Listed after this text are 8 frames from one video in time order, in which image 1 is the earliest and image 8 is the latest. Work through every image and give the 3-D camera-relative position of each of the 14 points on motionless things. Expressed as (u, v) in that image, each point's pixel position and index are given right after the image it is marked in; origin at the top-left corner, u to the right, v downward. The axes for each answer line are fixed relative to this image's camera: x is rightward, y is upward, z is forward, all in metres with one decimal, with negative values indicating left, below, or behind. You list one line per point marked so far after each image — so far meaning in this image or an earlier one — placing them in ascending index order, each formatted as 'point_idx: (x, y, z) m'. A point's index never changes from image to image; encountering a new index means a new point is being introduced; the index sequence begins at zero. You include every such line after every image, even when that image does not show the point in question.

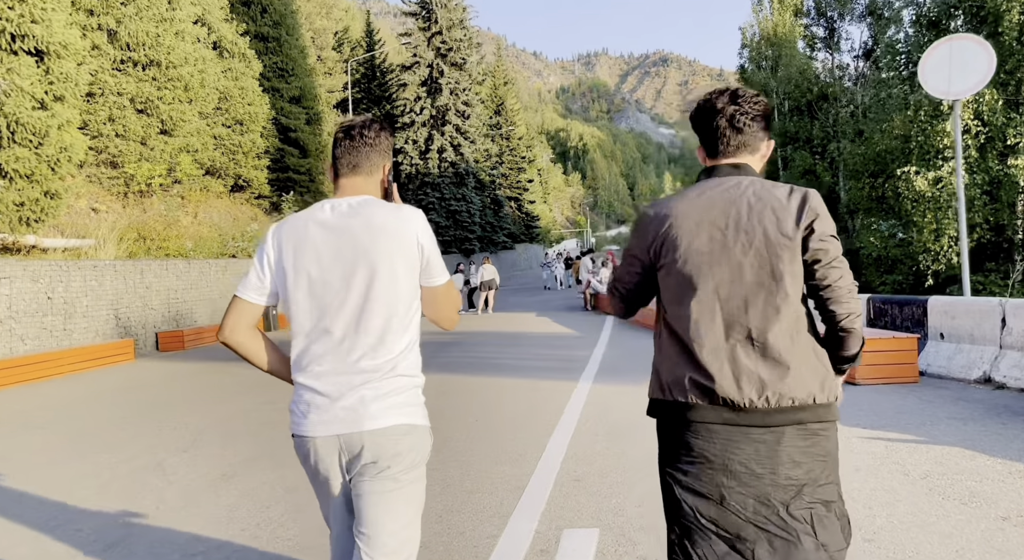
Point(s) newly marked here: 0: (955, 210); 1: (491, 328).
0: (+11.0, +1.7, +16.7) m
1: (-0.7, -1.3, +19.2) m
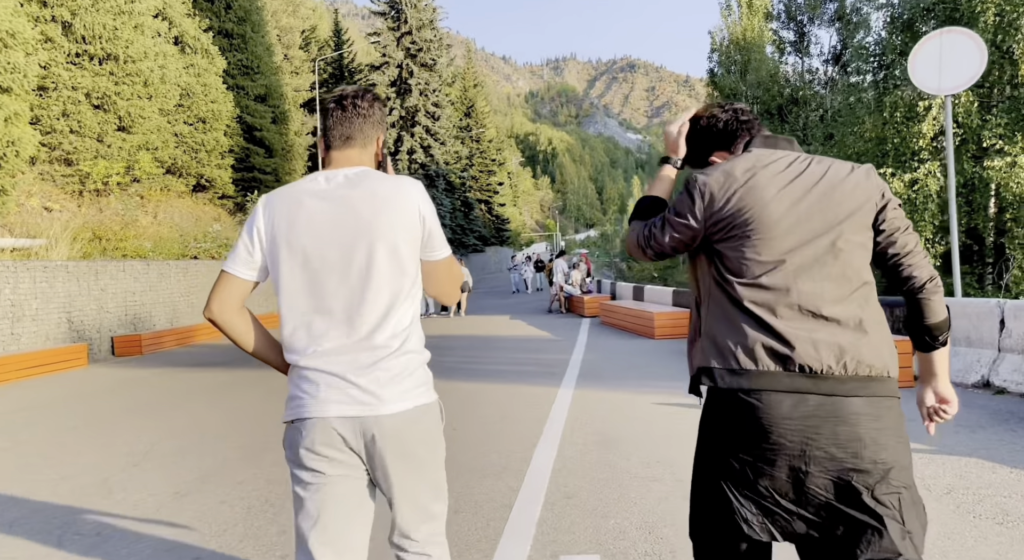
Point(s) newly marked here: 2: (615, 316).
0: (+10.3, +1.7, +16.8) m
1: (-1.4, -1.4, +18.7) m
2: (+2.4, -0.8, +17.6) m
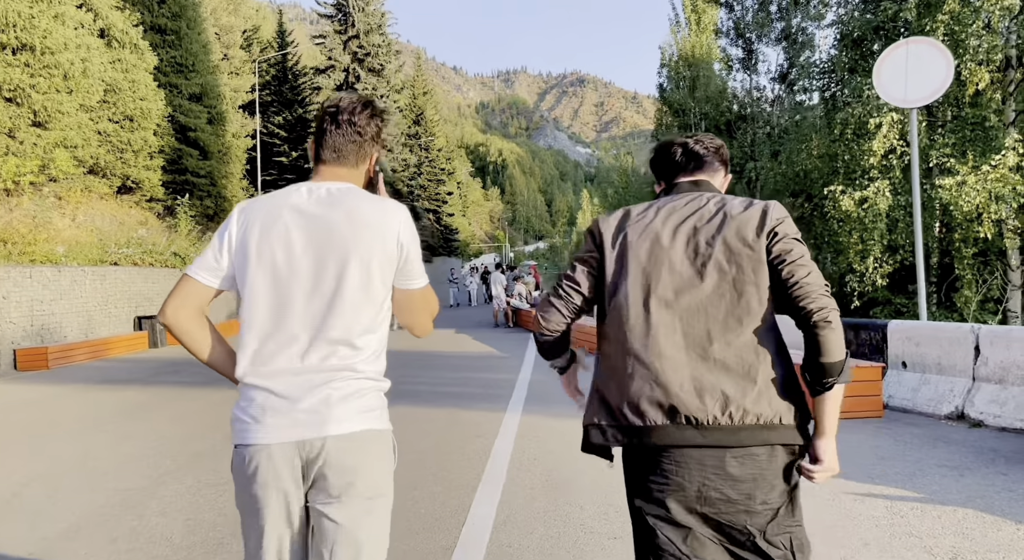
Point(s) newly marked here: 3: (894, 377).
0: (+9.0, +1.2, +16.7) m
1: (-2.8, -1.7, +17.7) m
2: (+1.0, -1.2, +16.9) m
3: (+4.2, -1.1, +7.6) m
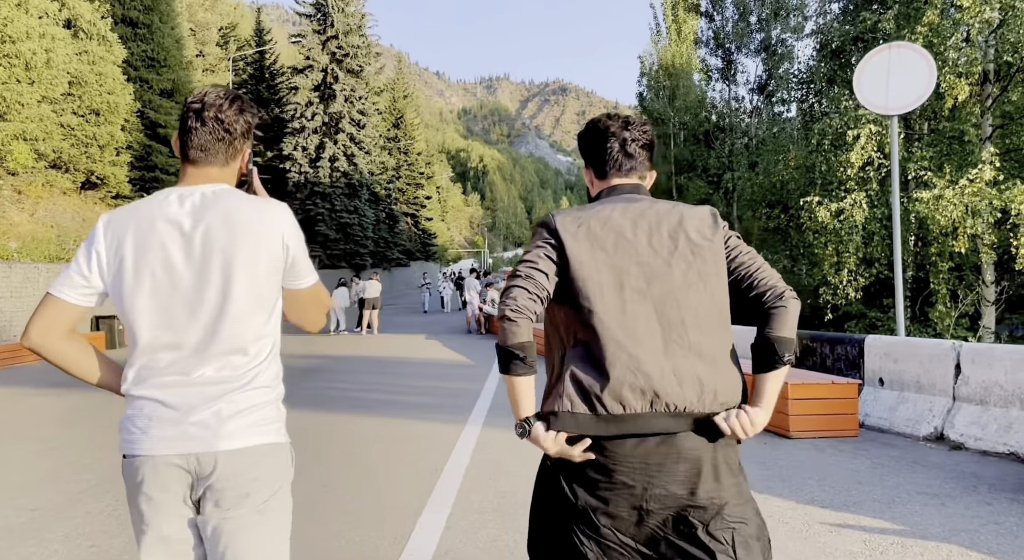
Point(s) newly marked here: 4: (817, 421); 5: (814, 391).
0: (+8.4, +0.9, +16.6) m
1: (-3.6, -1.8, +17.2) m
2: (+0.3, -1.3, +16.5) m
3: (+3.8, -1.2, +7.3) m
4: (+3.1, -1.4, +7.0) m
5: (+3.1, -1.1, +7.0) m
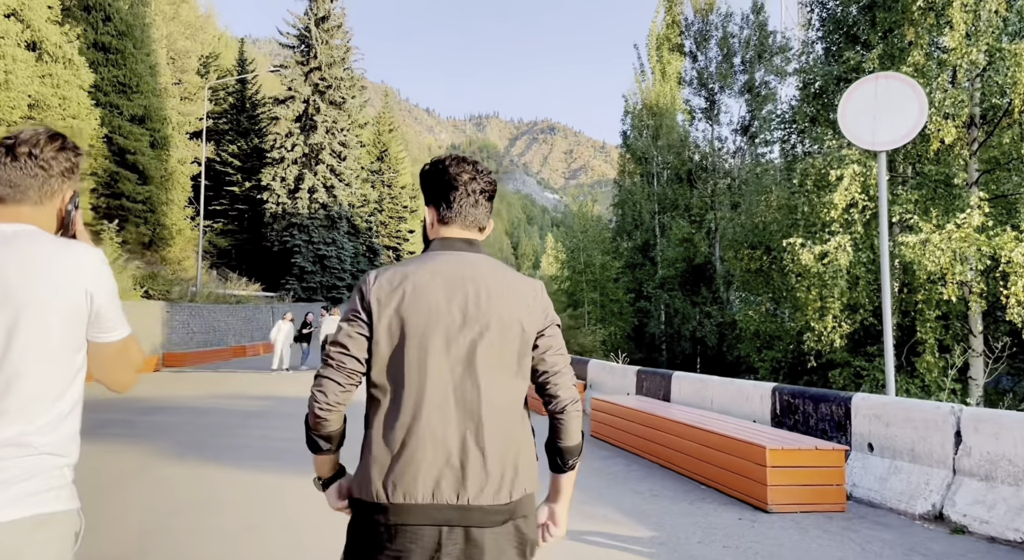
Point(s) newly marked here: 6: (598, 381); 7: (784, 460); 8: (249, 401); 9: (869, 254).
0: (+7.6, -0.1, +15.9) m
1: (-4.3, -2.7, +16.2) m
2: (-0.5, -2.3, +15.6) m
3: (+3.3, -1.7, +6.4) m
4: (+2.6, -1.9, +6.1) m
5: (+2.5, -1.6, +6.2) m
6: (+1.6, -1.9, +13.0) m
7: (+2.4, -1.6, +6.2) m
8: (-5.6, -2.6, +14.6) m
9: (+8.5, +0.6, +16.3) m
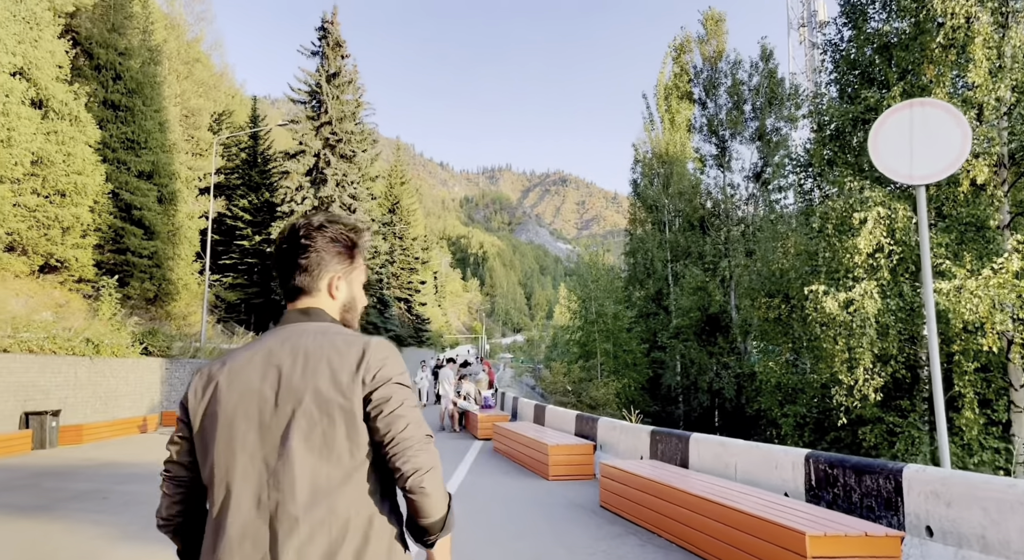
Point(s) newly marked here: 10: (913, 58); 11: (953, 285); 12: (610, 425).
0: (+7.8, -1.2, +14.9) m
1: (-4.2, -3.9, +15.2) m
2: (-0.3, -3.4, +14.6) m
3: (+3.2, -2.2, +5.4) m
4: (+2.5, -2.3, +5.1) m
5: (+2.5, -2.0, +5.2) m
6: (+1.7, -2.8, +12.0) m
7: (+2.4, -2.0, +5.2) m
8: (-5.5, -3.7, +13.6) m
9: (+8.7, -0.5, +15.4) m
10: (+9.4, +5.3, +16.1) m
11: (+8.1, -0.1, +12.6) m
12: (+1.7, -2.6, +12.0) m
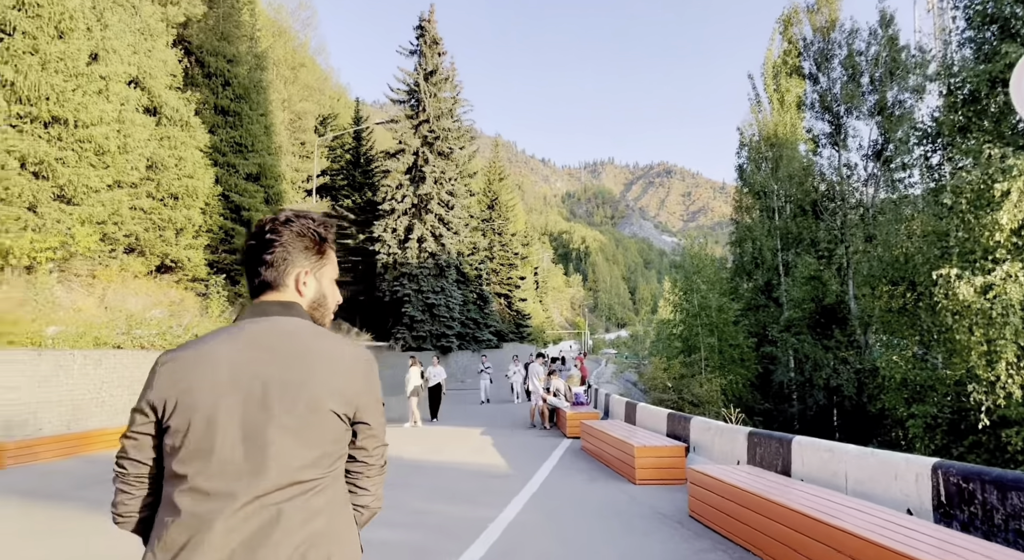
0: (+9.5, -0.9, +13.0) m
1: (-2.2, -3.8, +15.0) m
2: (+1.5, -3.2, +13.9) m
3: (+3.6, -2.0, +4.2) m
4: (+2.8, -2.1, +4.0) m
5: (+2.8, -1.9, +4.1) m
6: (+3.1, -2.6, +10.9) m
7: (+2.7, -1.9, +4.1) m
8: (-3.7, -3.6, +13.7) m
9: (+10.4, -0.1, +13.2) m
10: (+11.2, +5.6, +13.8) m
11: (+9.5, +0.2, +10.6) m
12: (+3.1, -2.4, +11.0) m
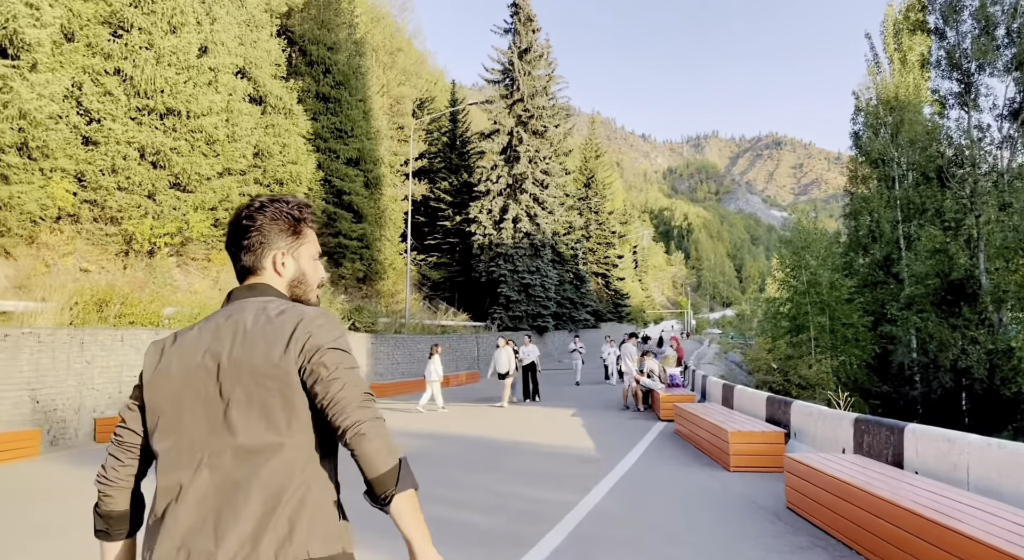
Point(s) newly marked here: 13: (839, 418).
0: (+11.0, -0.4, +11.2) m
1: (-0.2, -3.3, +15.1) m
2: (+3.3, -2.7, +13.3) m
3: (+3.9, -1.8, +3.5) m
4: (+3.2, -2.0, +3.4) m
5: (+3.1, -1.7, +3.5) m
6: (+4.4, -2.2, +10.2) m
7: (+3.0, -1.7, +3.5) m
8: (-1.9, -3.2, +13.9) m
9: (+12.0, +0.4, +11.3) m
10: (+12.7, +6.2, +11.6) m
11: (+10.7, +0.7, +8.9) m
12: (+4.4, -2.0, +10.2) m
13: (+4.4, -1.9, +9.1) m
